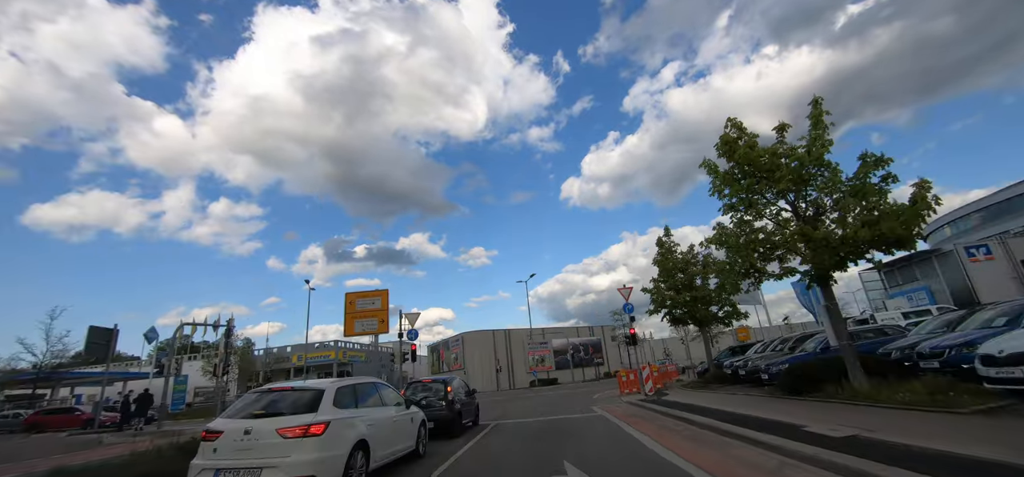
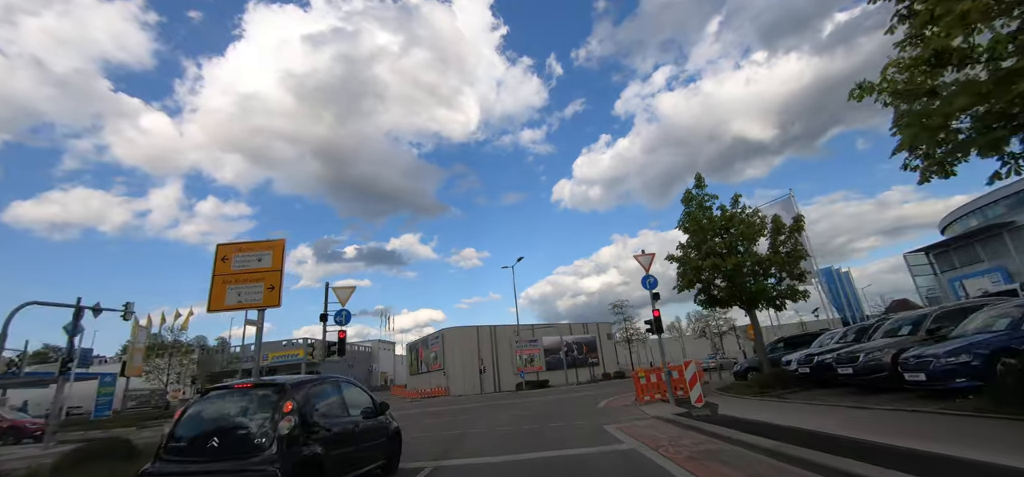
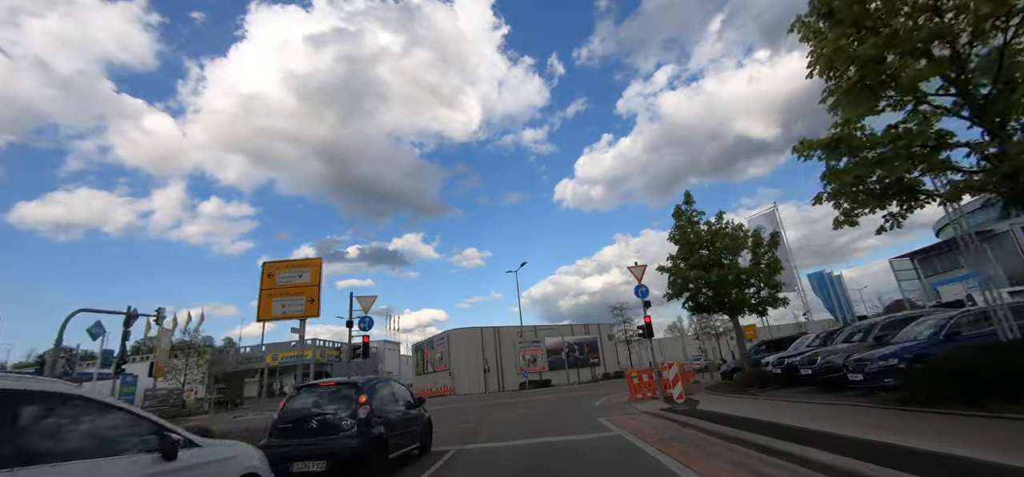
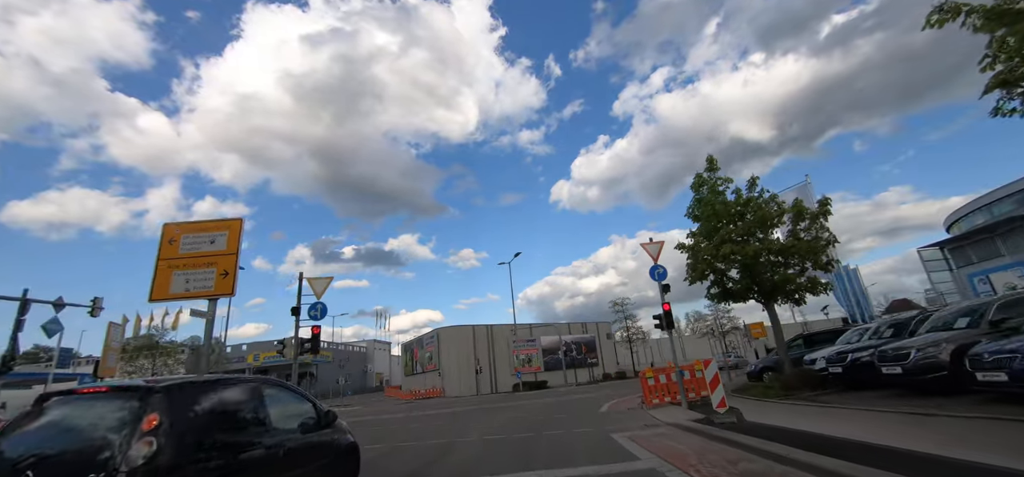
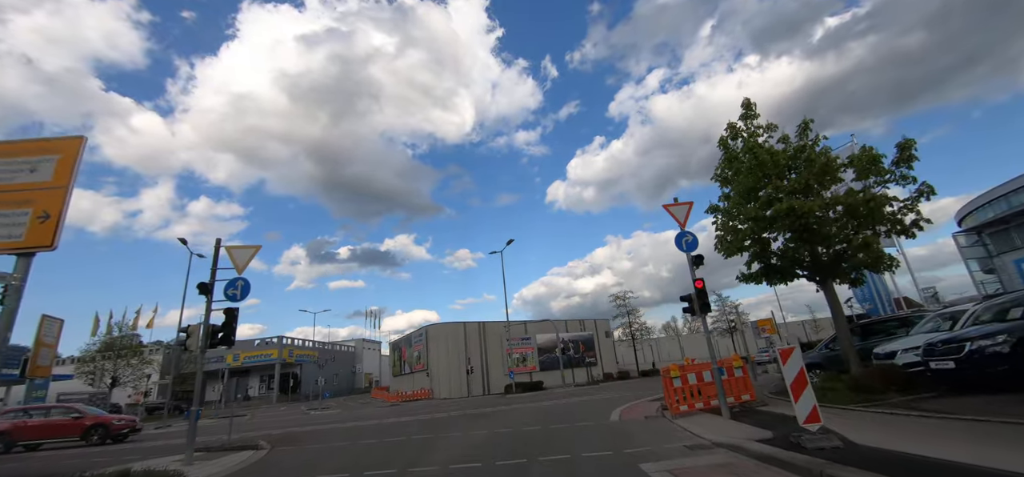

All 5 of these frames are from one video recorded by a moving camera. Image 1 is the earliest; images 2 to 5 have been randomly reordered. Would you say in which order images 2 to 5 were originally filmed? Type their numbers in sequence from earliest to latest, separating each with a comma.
3, 2, 4, 5
